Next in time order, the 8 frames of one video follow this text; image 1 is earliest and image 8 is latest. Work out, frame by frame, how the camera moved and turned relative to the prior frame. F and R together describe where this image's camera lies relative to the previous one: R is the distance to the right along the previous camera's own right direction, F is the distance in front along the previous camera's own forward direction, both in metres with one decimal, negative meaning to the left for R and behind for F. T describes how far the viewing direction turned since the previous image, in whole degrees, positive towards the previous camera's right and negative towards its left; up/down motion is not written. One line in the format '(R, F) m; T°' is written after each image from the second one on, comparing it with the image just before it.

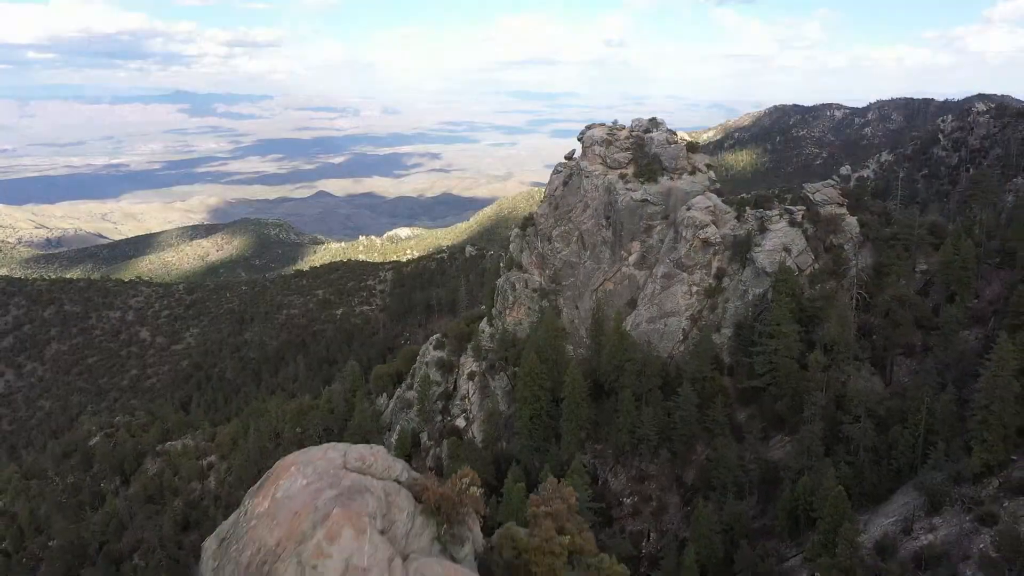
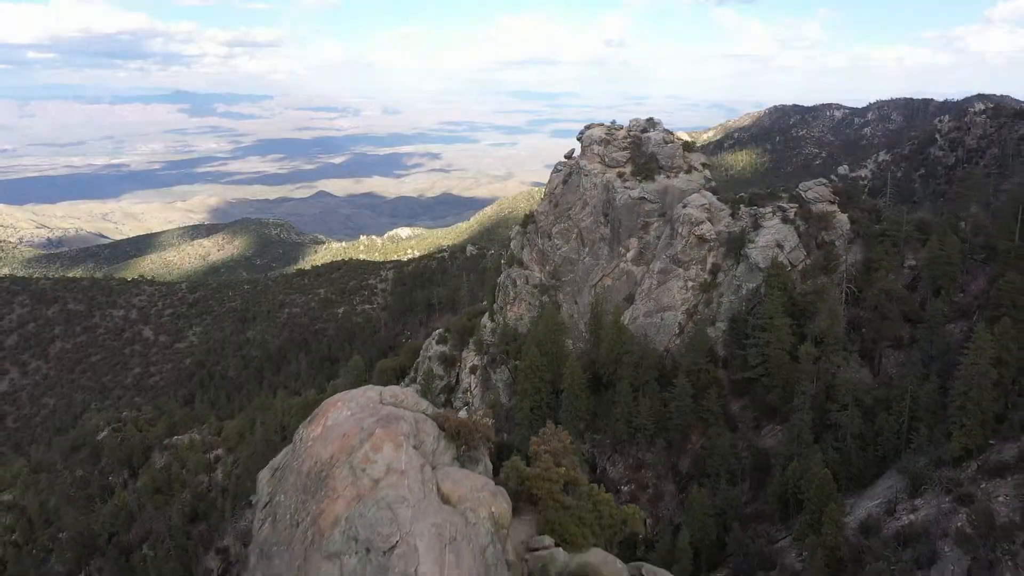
(-0.1, -1.4) m; 0°
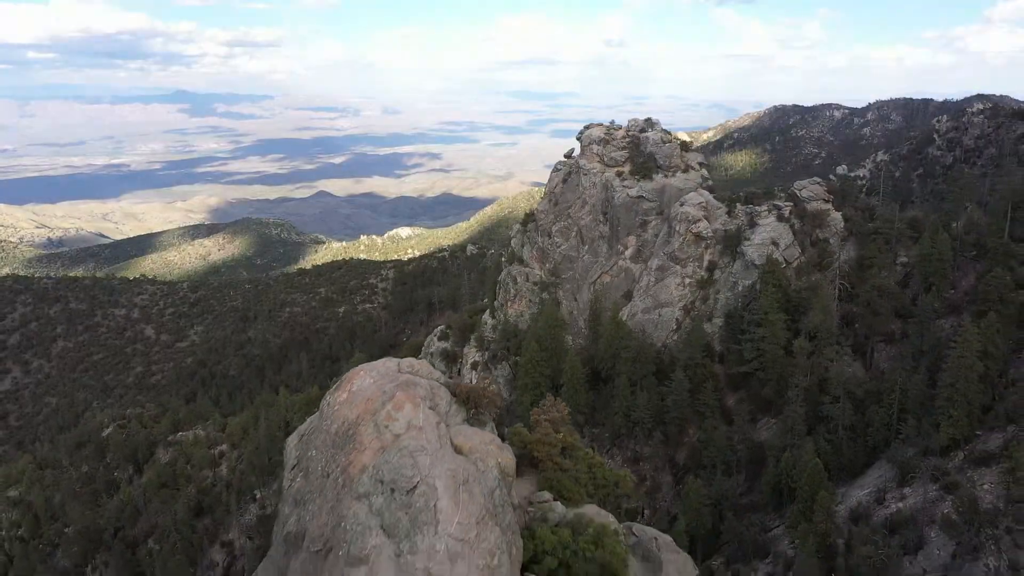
(0.0, -0.9) m; 0°
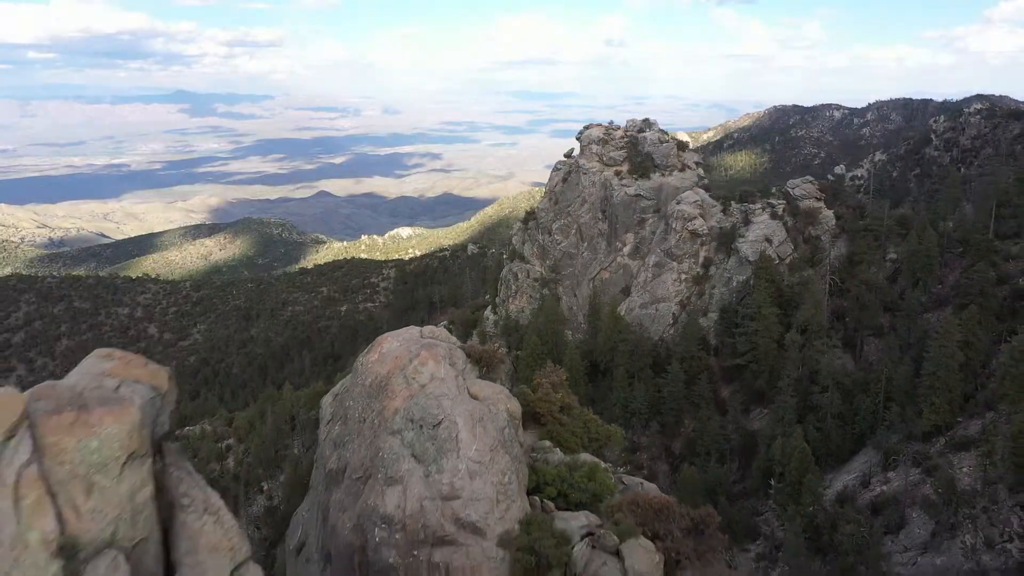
(-0.1, -1.4) m; 0°
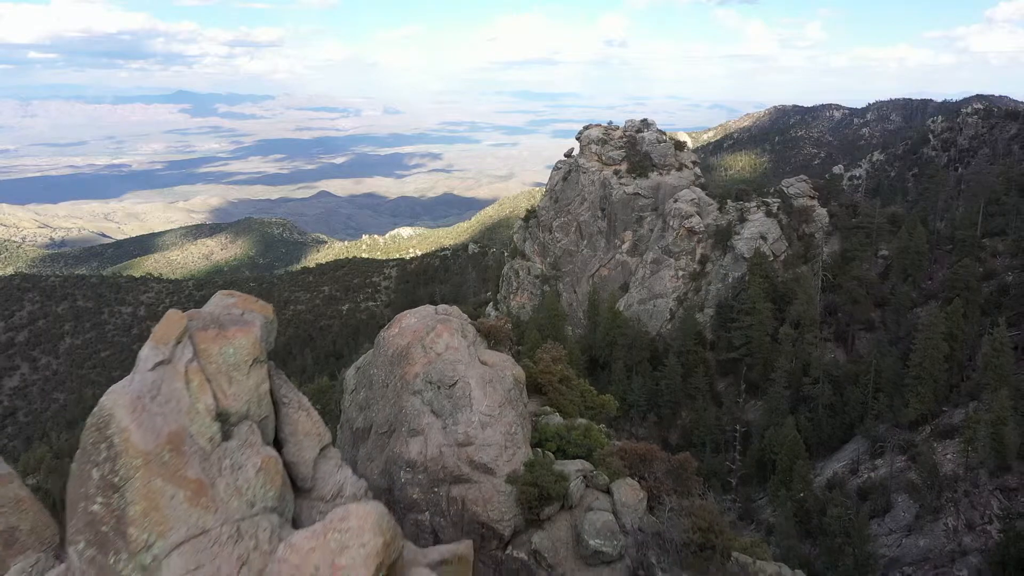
(-0.1, -1.2) m; 0°
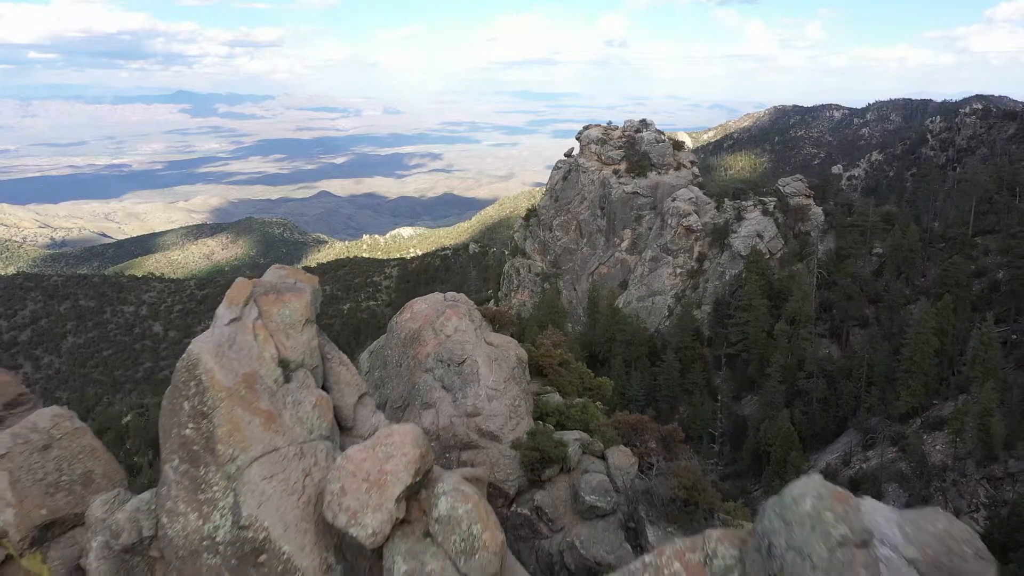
(-0.1, -0.9) m; 0°
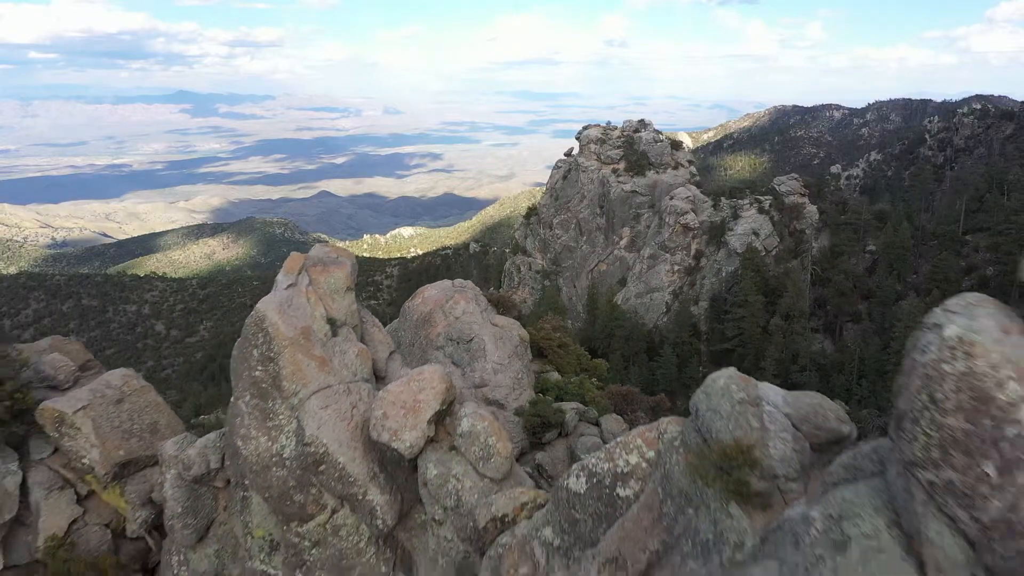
(-0.1, -1.0) m; 0°
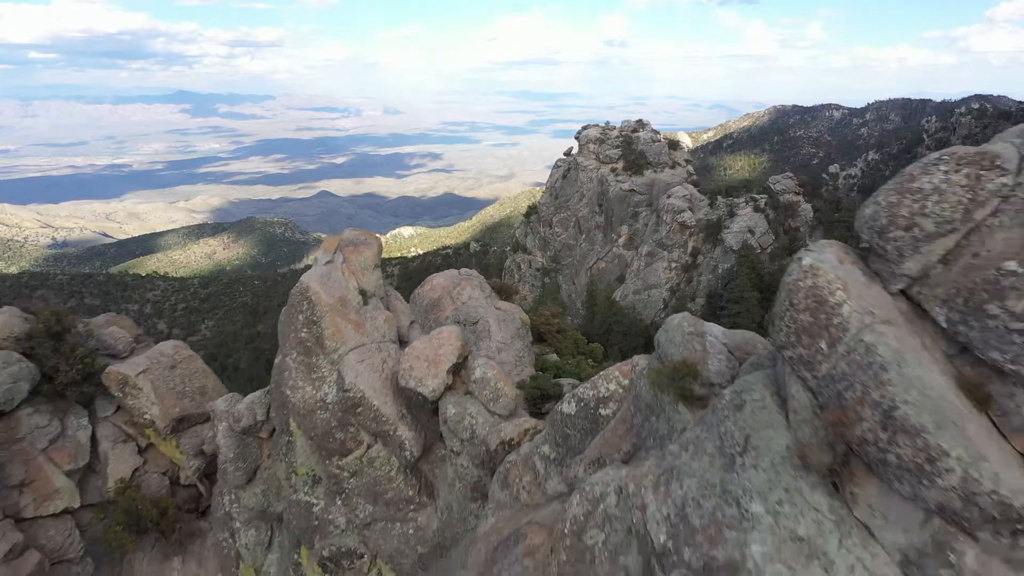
(0.0, -1.0) m; 0°
